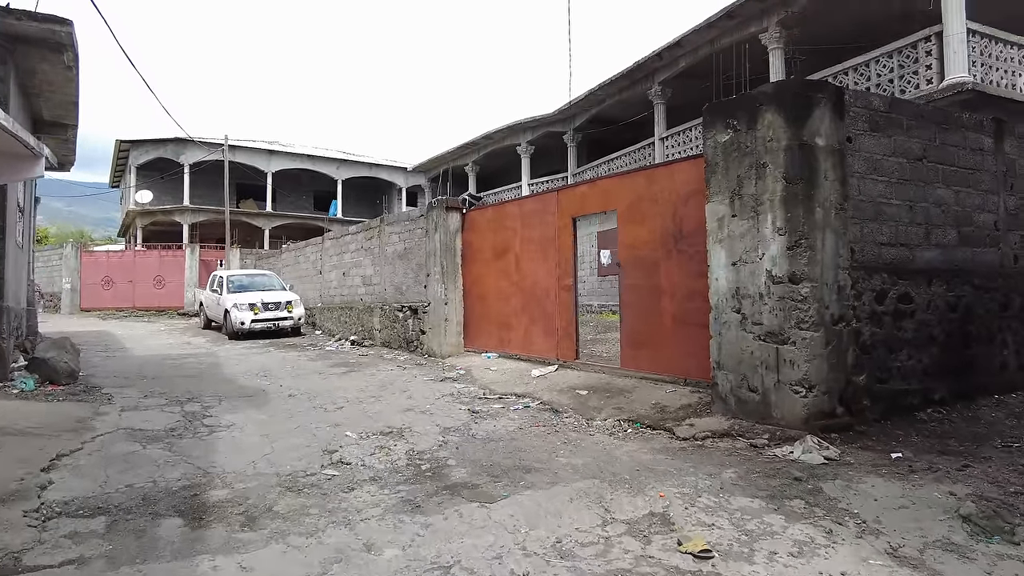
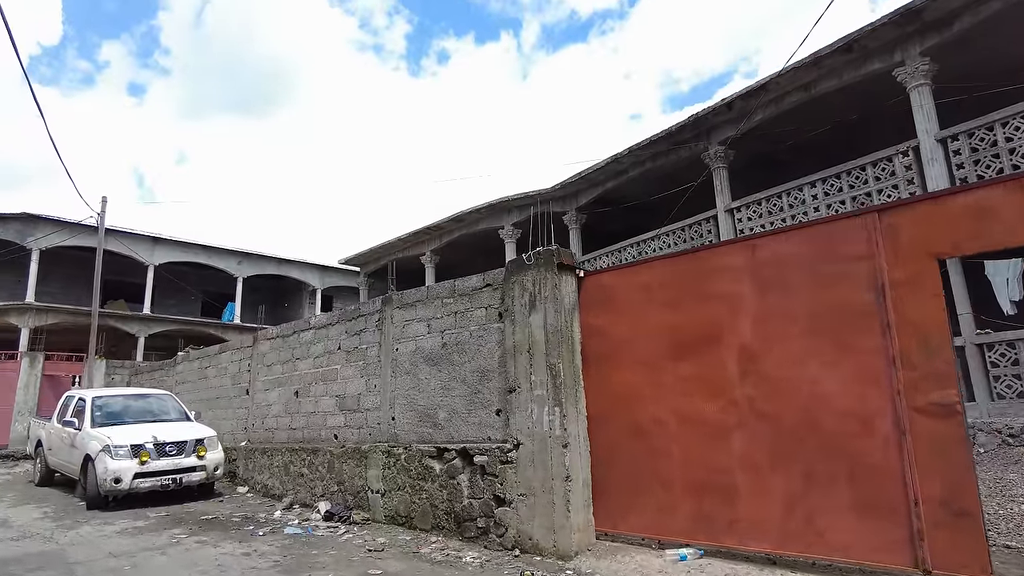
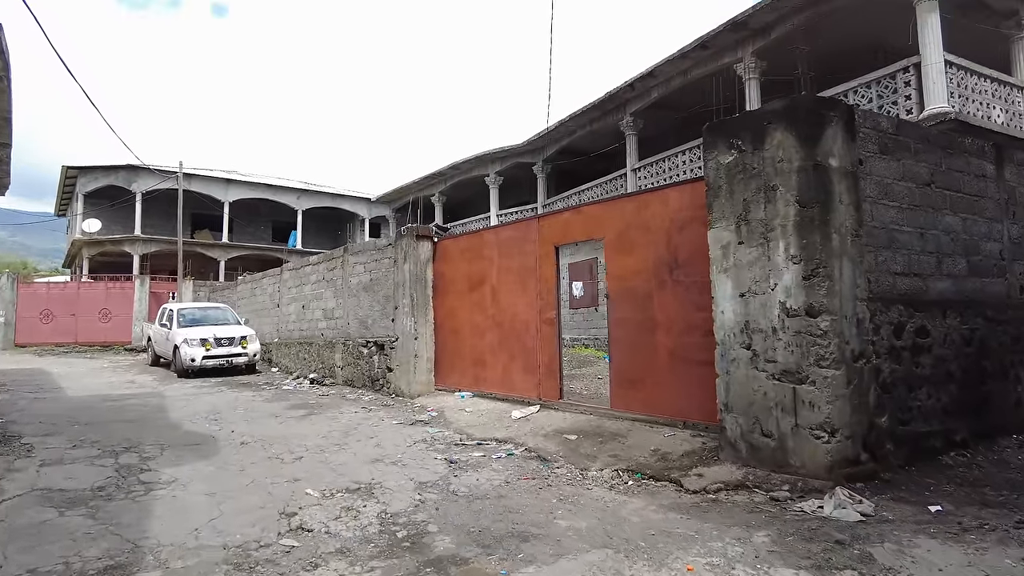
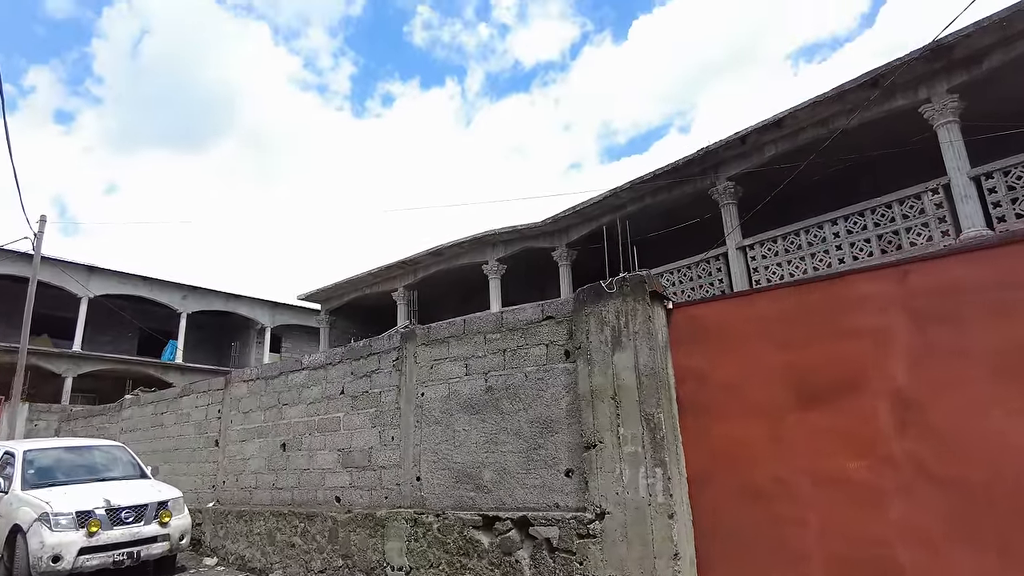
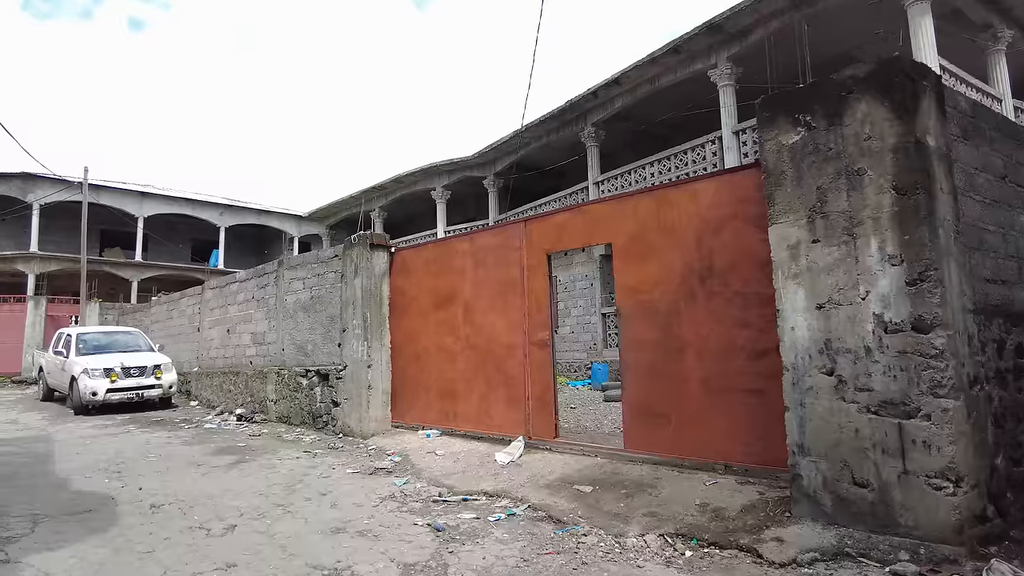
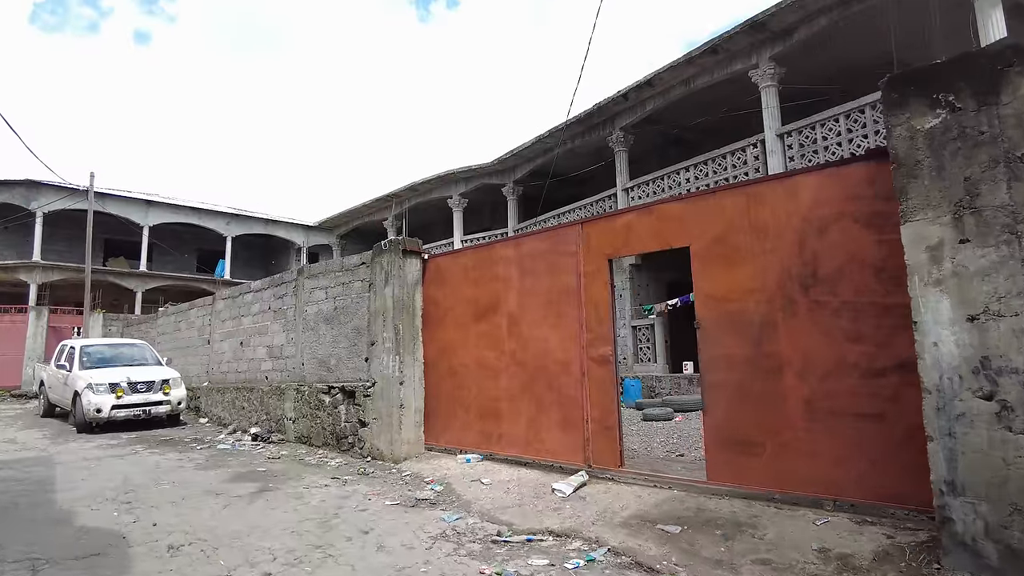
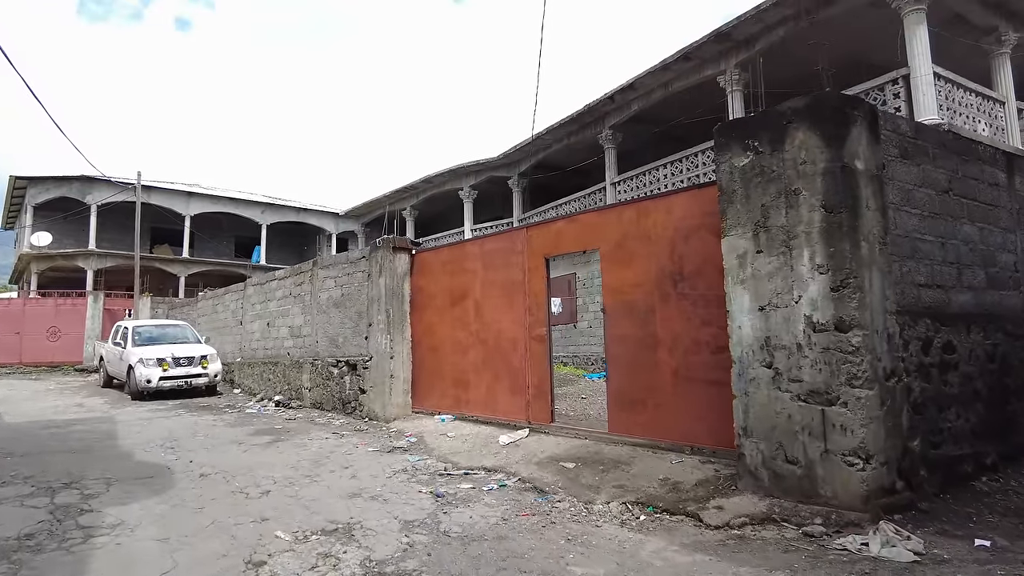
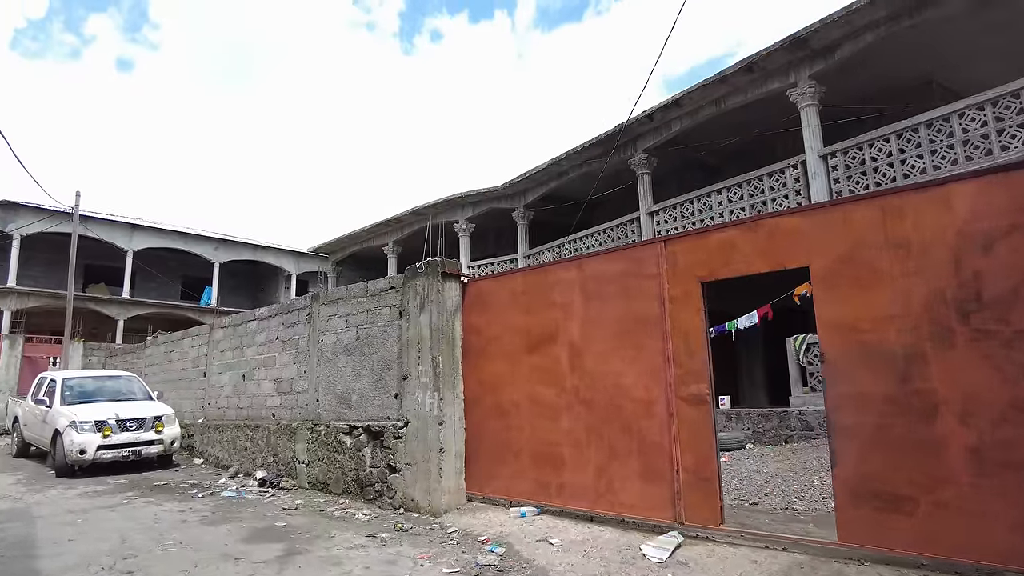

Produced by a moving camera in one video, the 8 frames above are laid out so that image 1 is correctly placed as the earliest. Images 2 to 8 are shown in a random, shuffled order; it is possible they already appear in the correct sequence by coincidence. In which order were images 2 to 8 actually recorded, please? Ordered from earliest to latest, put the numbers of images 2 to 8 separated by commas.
3, 7, 5, 6, 8, 2, 4
